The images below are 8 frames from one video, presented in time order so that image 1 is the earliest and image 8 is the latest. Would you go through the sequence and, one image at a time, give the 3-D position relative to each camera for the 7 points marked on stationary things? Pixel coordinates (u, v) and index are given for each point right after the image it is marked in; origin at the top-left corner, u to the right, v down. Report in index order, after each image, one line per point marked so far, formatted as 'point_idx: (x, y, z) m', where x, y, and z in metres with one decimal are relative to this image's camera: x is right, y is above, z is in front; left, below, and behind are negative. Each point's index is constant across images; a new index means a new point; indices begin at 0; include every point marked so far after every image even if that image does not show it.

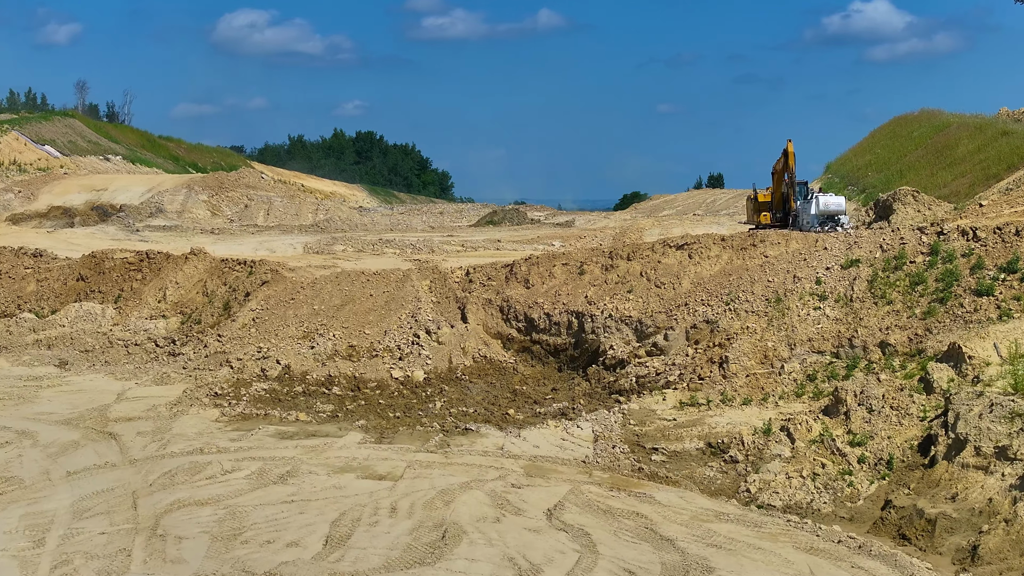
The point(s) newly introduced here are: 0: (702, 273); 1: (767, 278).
0: (+3.1, +0.2, +13.9) m
1: (+4.1, +0.2, +13.4) m
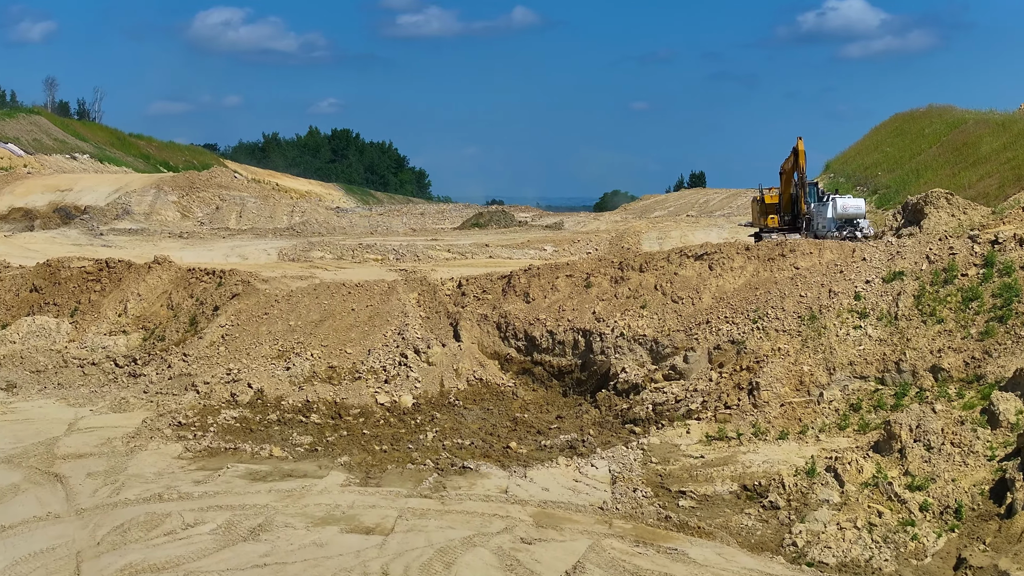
0: (+3.1, 0.0, +12.5) m
1: (+4.1, -0.1, +12.0) m
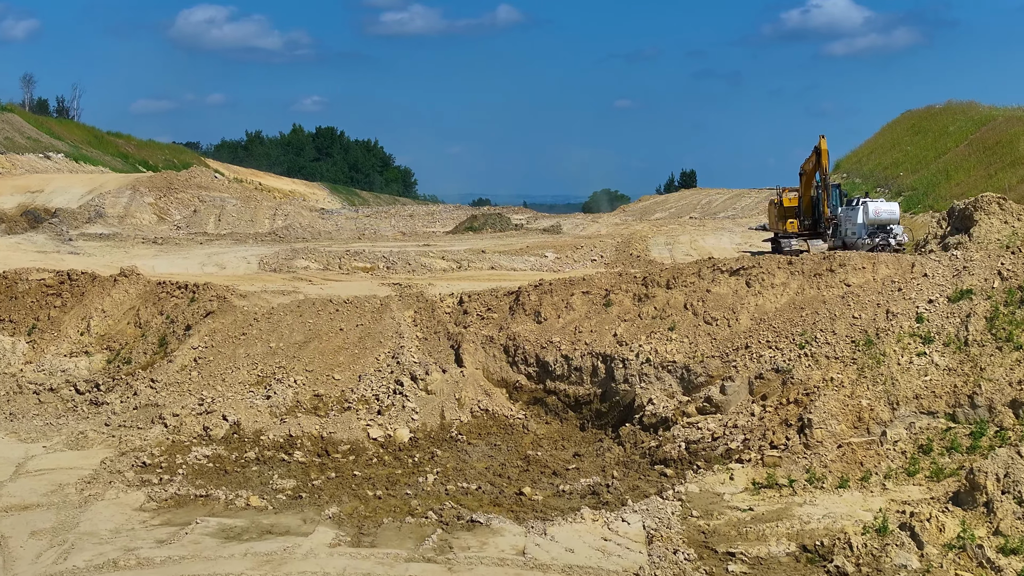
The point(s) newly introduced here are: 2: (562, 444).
0: (+3.3, -0.3, +11.1) m
1: (+4.2, -0.3, +10.5) m
2: (+0.7, -2.1, +11.1) m
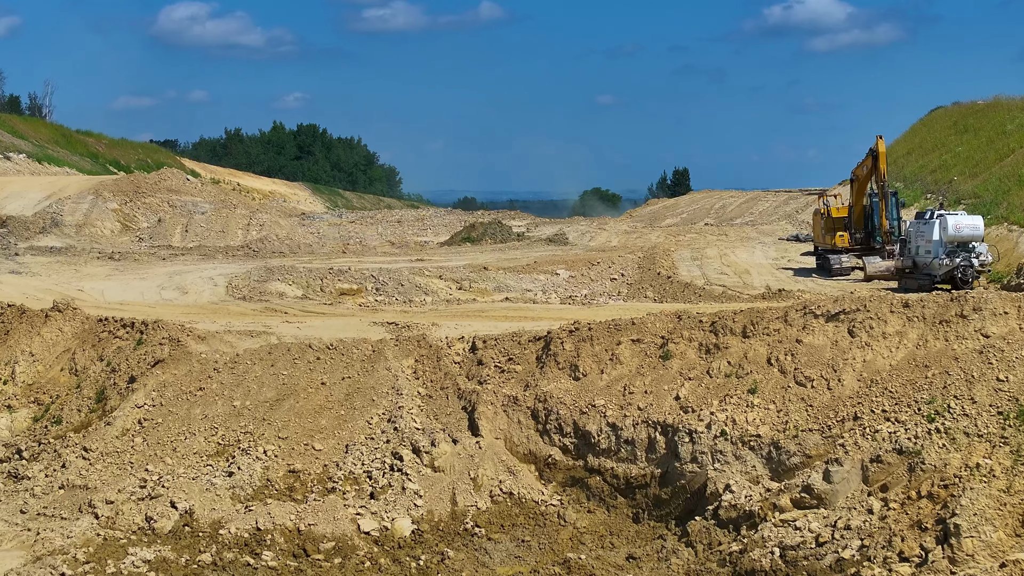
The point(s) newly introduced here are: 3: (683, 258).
0: (+3.6, -0.8, +8.5) m
1: (+4.6, -0.8, +8.0) m
2: (+1.0, -2.6, +8.5) m
3: (+3.8, +0.7, +18.7) m
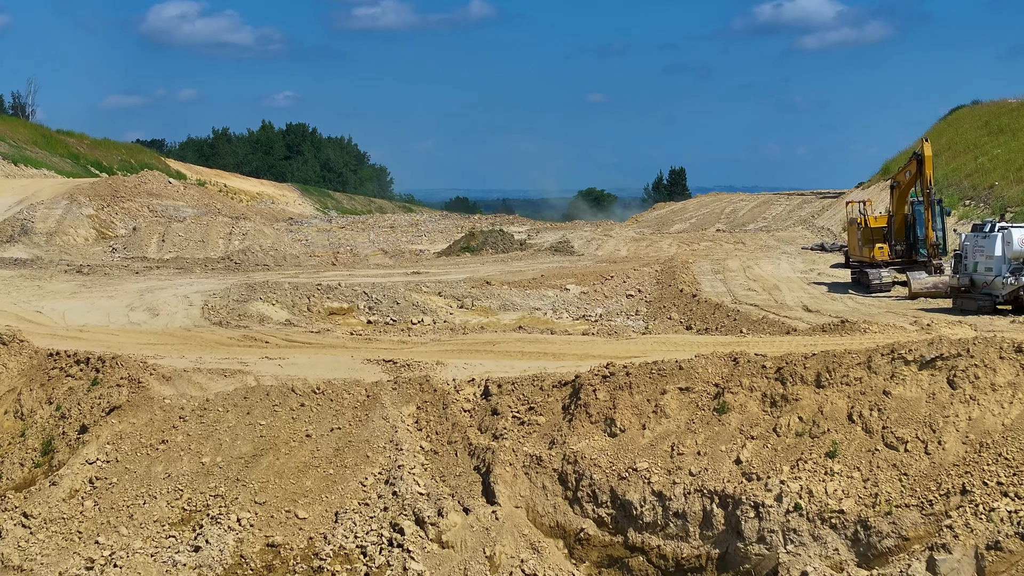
0: (+3.9, -1.1, +7.0) m
1: (+4.8, -1.2, +6.5) m
2: (+1.2, -2.9, +7.0) m
3: (+3.9, +0.3, +17.2) m
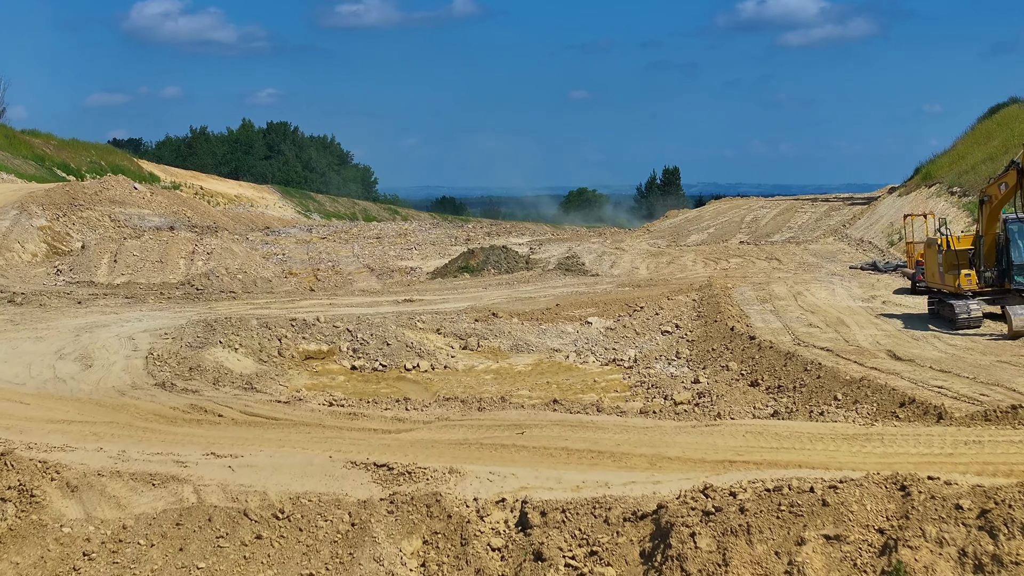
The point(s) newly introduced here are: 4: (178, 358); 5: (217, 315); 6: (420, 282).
0: (+4.2, -1.7, +4.4) m
1: (+5.2, -1.7, +4.0) m
2: (+1.6, -3.5, +4.3) m
3: (+4.1, -0.2, +14.6) m
4: (-4.7, -1.0, +11.9) m
5: (-5.2, -0.4, +14.9) m
6: (-2.0, +0.2, +18.5) m
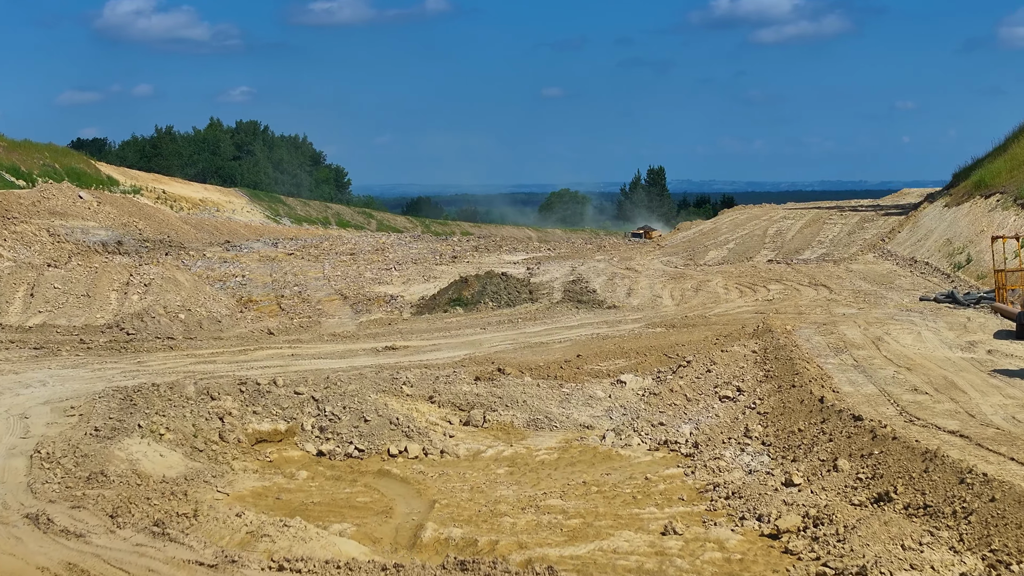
0: (+4.7, -2.3, +1.5) m
1: (+5.7, -2.4, +1.0) m
2: (+2.1, -4.2, +1.3) m
3: (+4.2, -0.8, +11.7) m
4: (-4.4, -1.7, +8.6) m
5: (-5.1, -1.2, +11.7) m
6: (-2.0, -0.5, +15.3) m
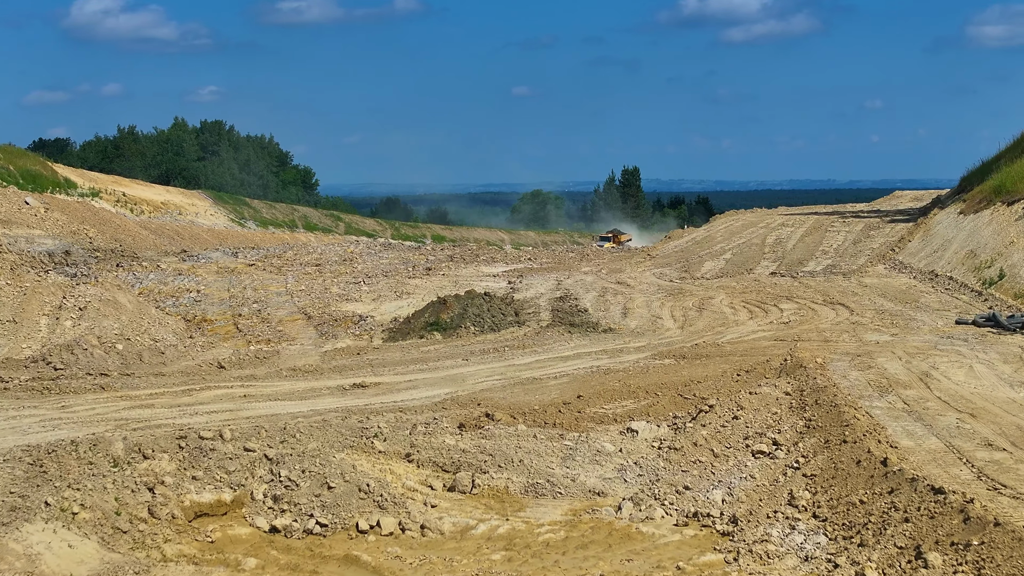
0: (+4.9, -2.7, -0.1) m
1: (+5.9, -2.7, -0.5) m
2: (+2.4, -4.6, -0.4) m
3: (+4.1, -1.2, +10.0) m
4: (-4.4, -2.1, +6.7) m
5: (-5.2, -1.6, +9.8) m
6: (-2.2, -0.9, +13.5) m
